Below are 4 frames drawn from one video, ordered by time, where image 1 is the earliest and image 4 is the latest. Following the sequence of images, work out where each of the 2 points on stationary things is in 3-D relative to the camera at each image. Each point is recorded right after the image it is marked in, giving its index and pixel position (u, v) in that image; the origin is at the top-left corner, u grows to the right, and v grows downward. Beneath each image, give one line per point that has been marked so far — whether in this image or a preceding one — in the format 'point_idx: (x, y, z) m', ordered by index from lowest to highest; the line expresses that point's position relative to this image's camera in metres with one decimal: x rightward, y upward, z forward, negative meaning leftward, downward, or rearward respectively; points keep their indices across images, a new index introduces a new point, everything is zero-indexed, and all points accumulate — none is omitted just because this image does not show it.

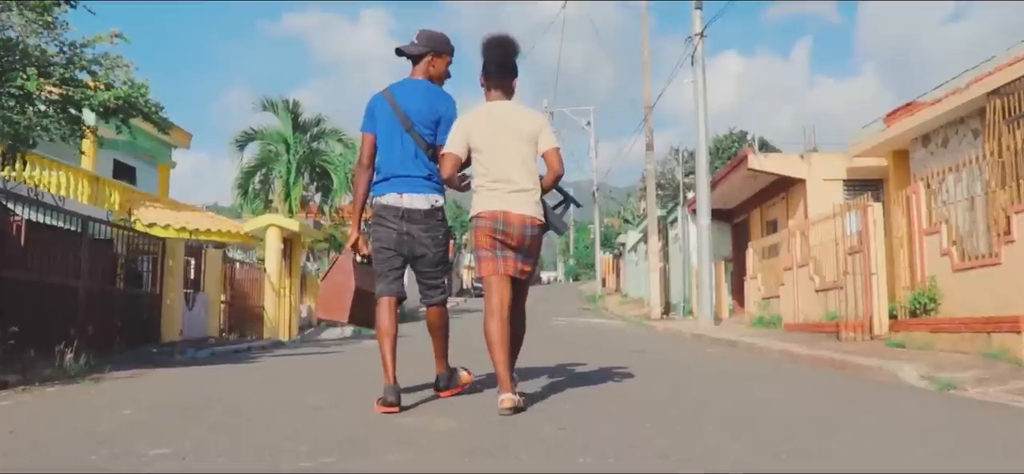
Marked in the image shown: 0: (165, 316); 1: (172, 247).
0: (-4.9, -1.1, +13.0) m
1: (-4.9, -0.1, +13.1) m
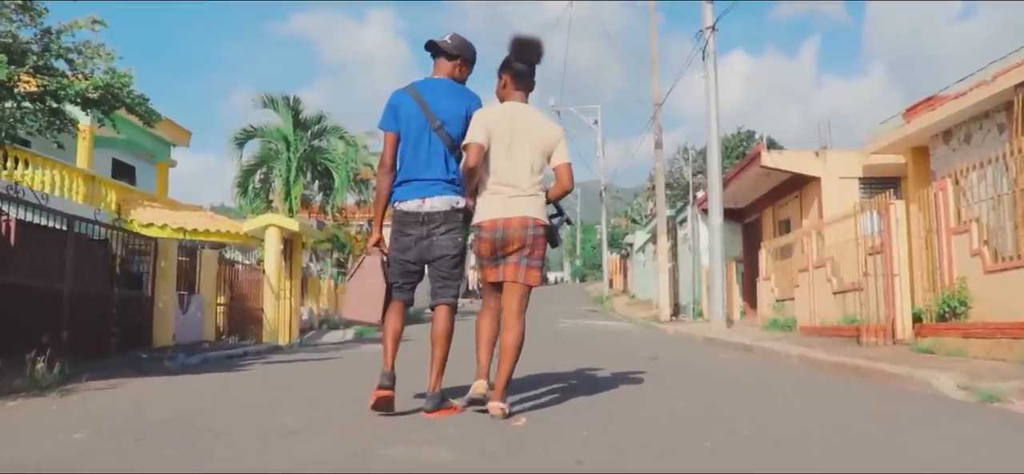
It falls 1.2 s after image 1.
0: (-4.8, -1.1, +12.6) m
1: (-4.8, -0.1, +12.6) m
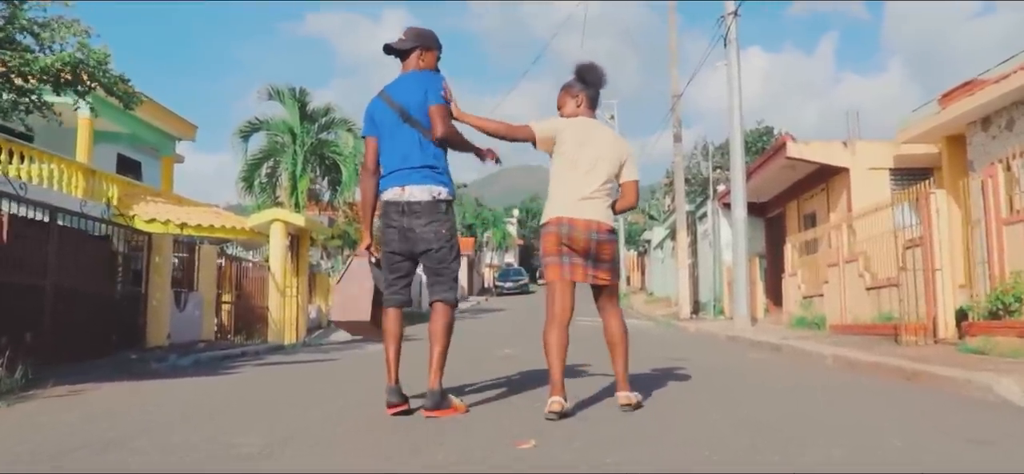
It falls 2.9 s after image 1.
0: (-4.7, -1.1, +12.0) m
1: (-4.6, -0.1, +12.1) m
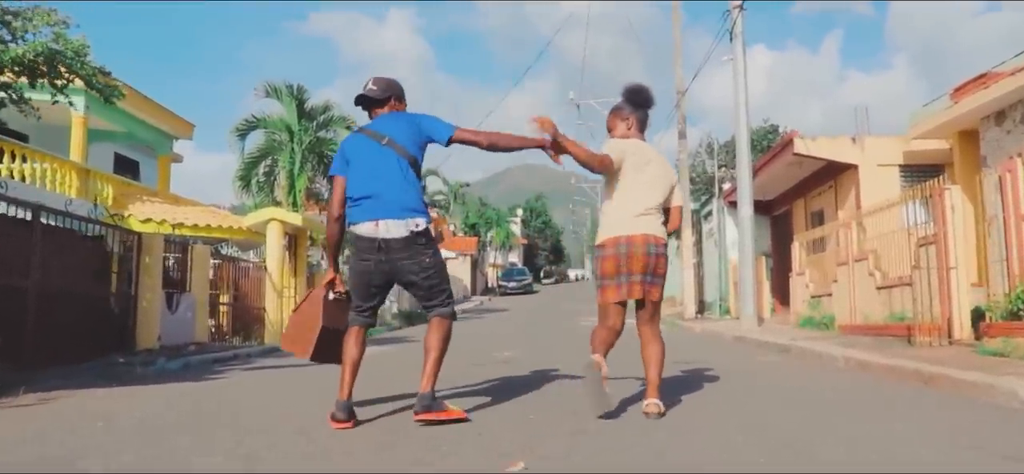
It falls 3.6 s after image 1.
0: (-4.7, -1.1, +11.7) m
1: (-4.6, -0.1, +11.8) m
